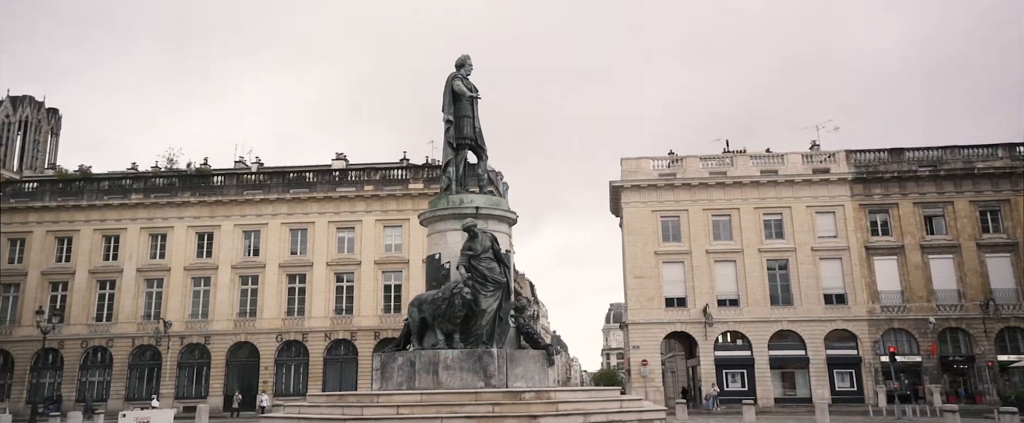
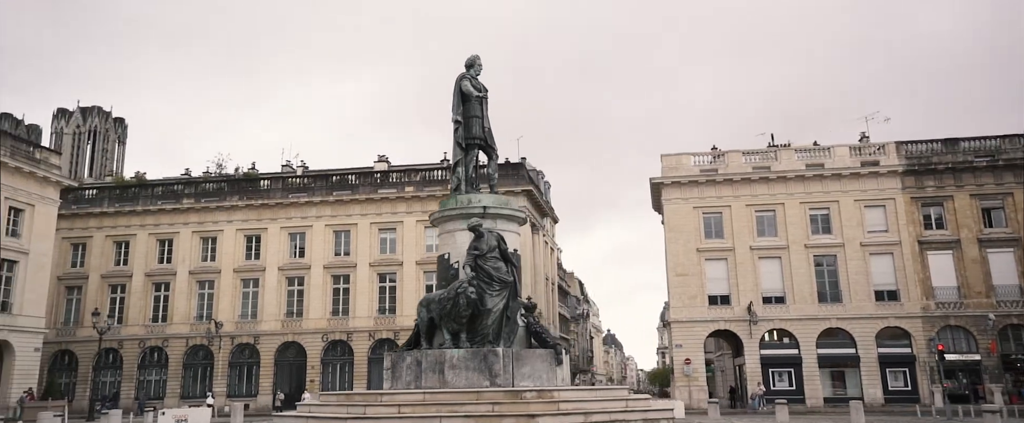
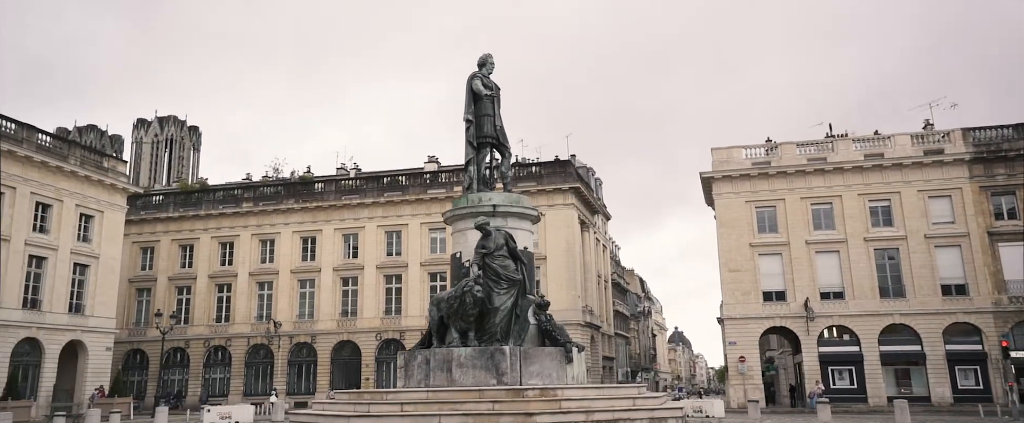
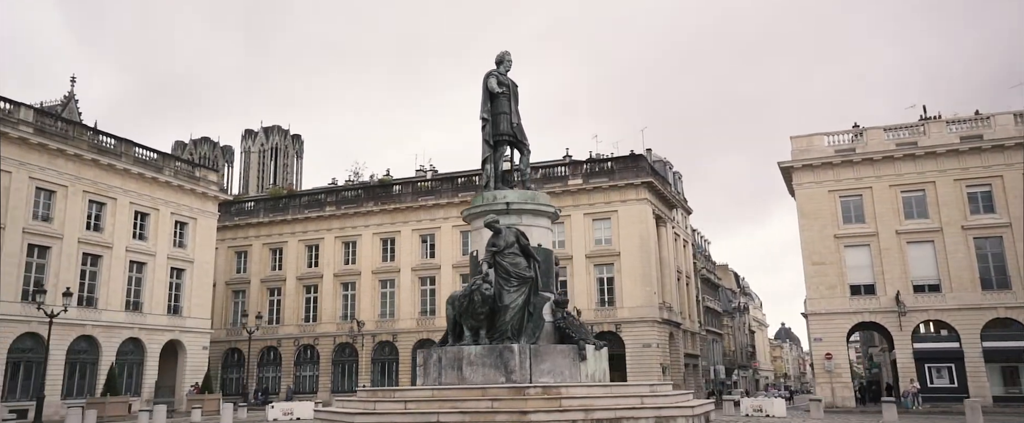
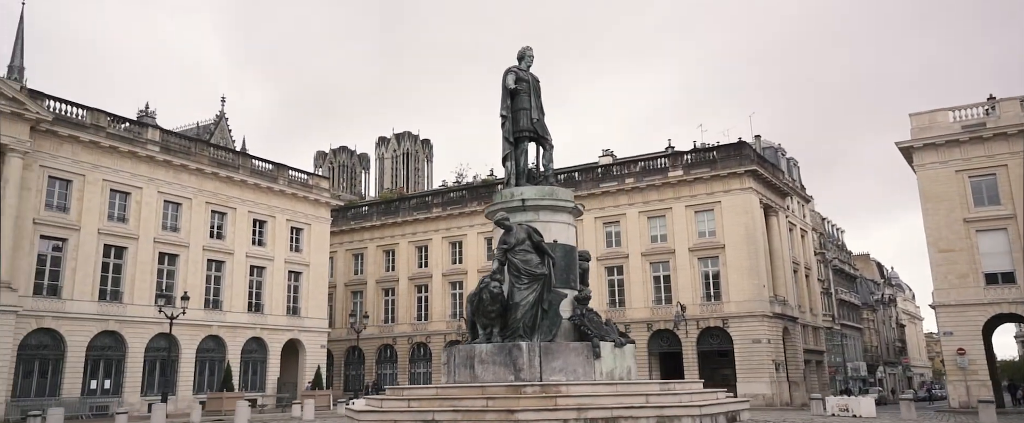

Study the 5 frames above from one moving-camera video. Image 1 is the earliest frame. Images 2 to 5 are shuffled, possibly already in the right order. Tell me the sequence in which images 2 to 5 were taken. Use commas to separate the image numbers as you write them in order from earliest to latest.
2, 3, 4, 5
